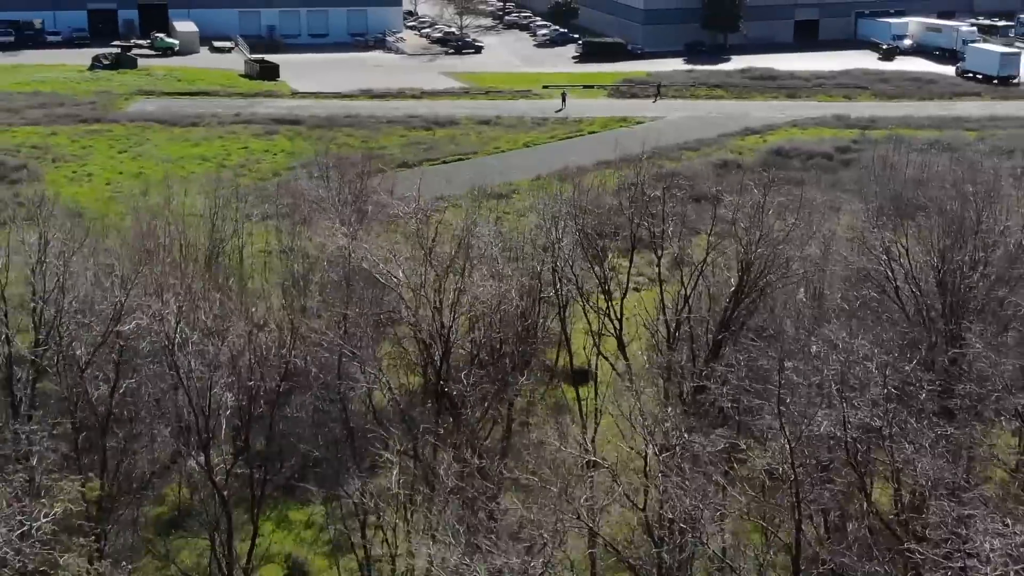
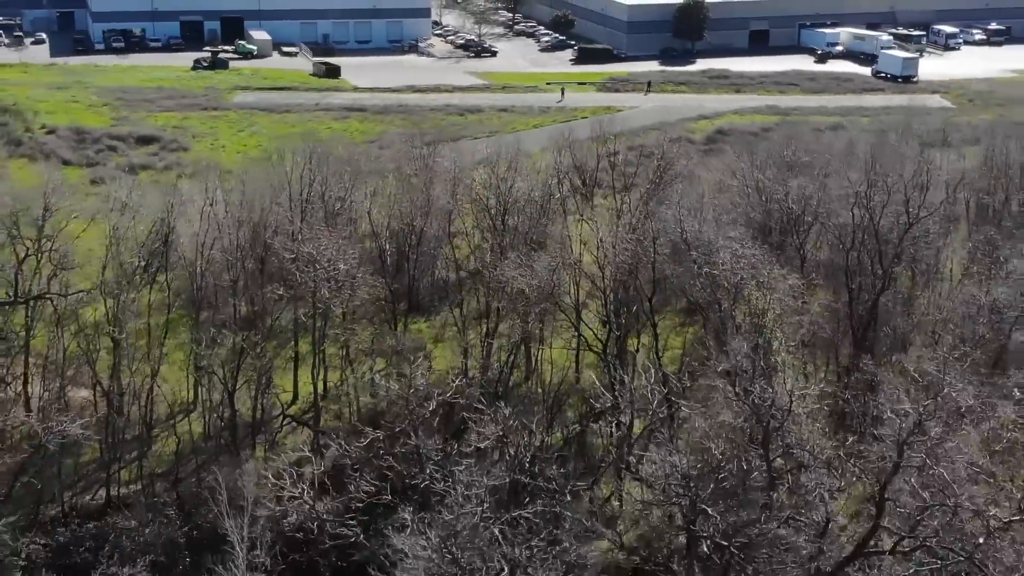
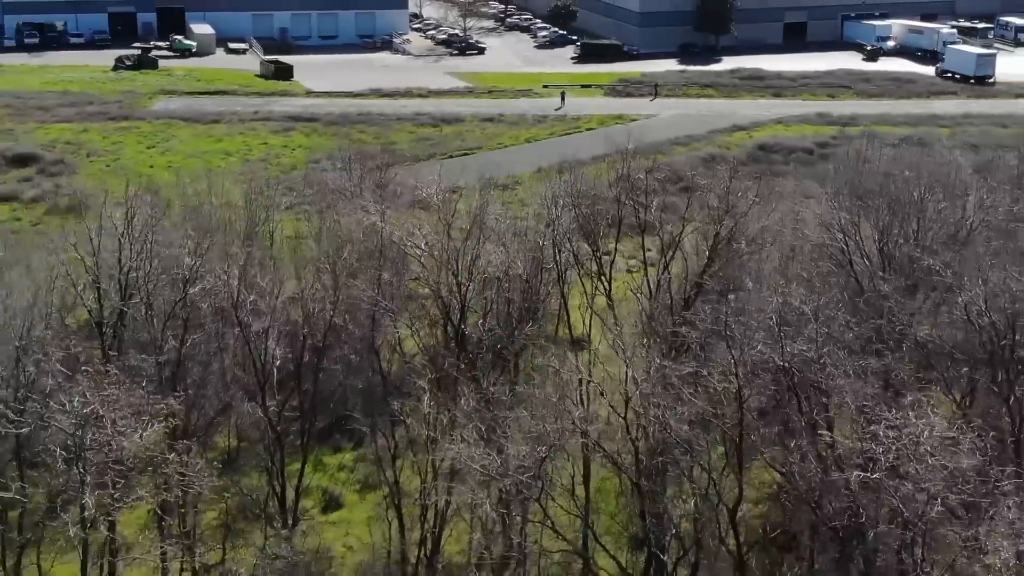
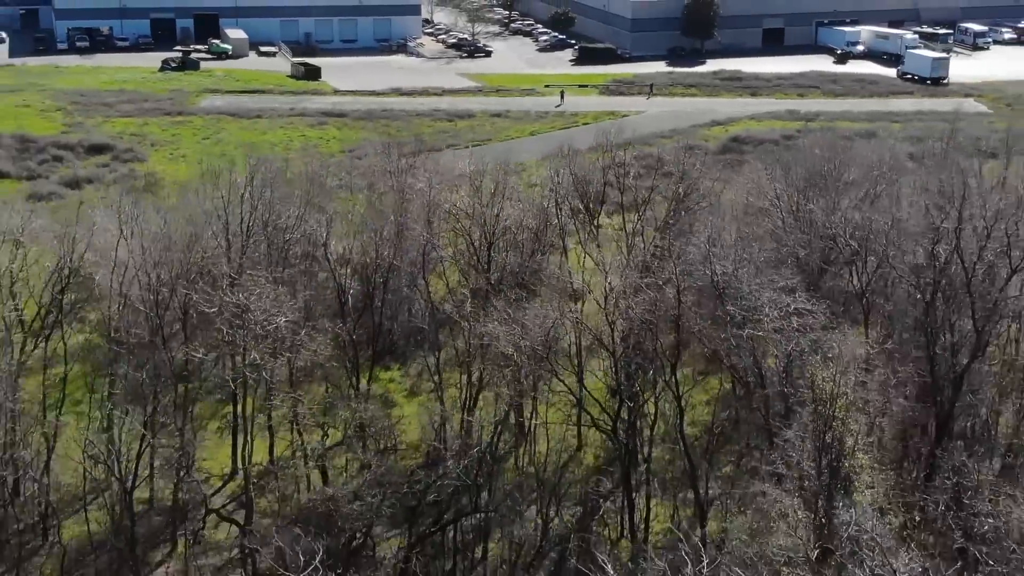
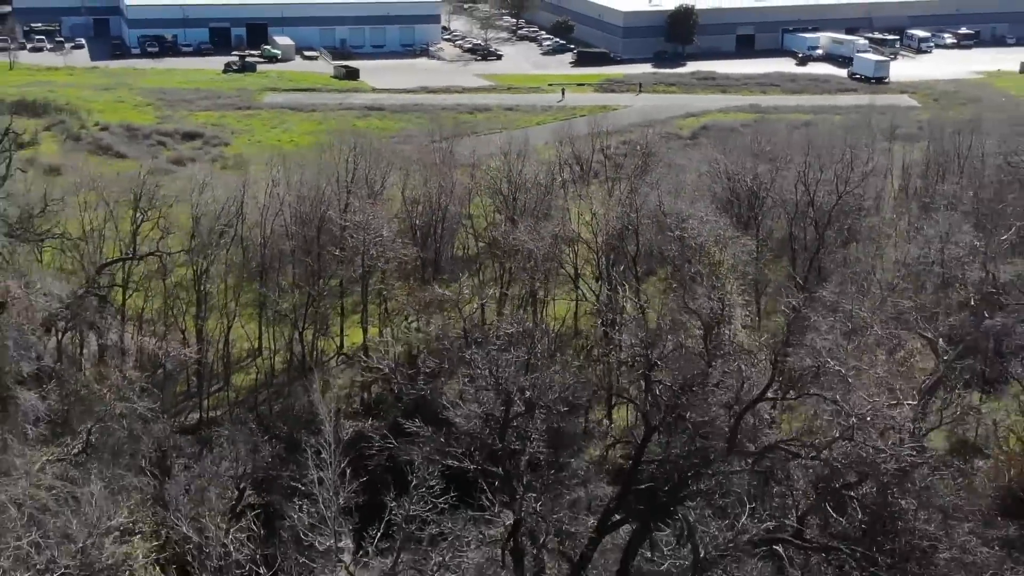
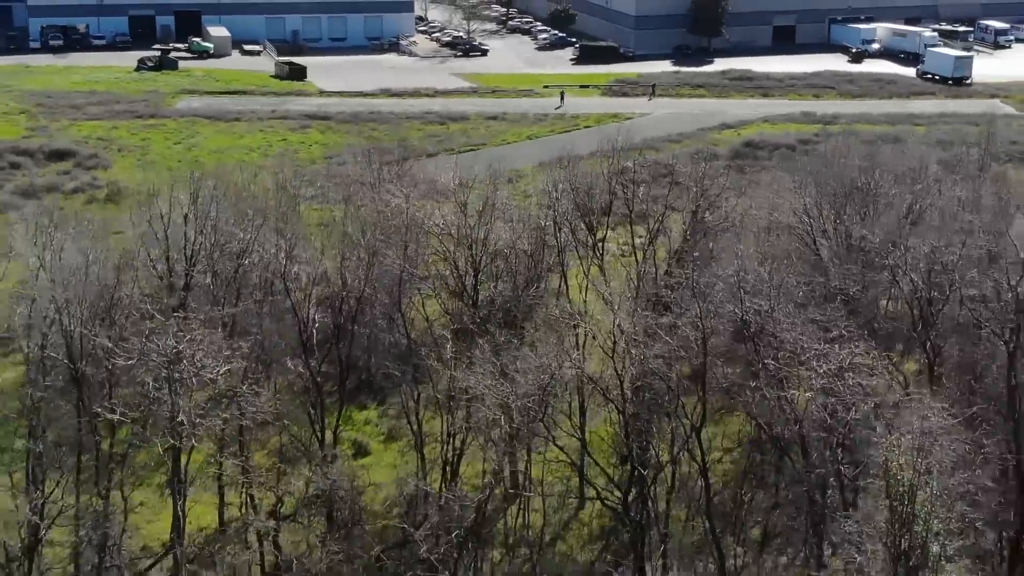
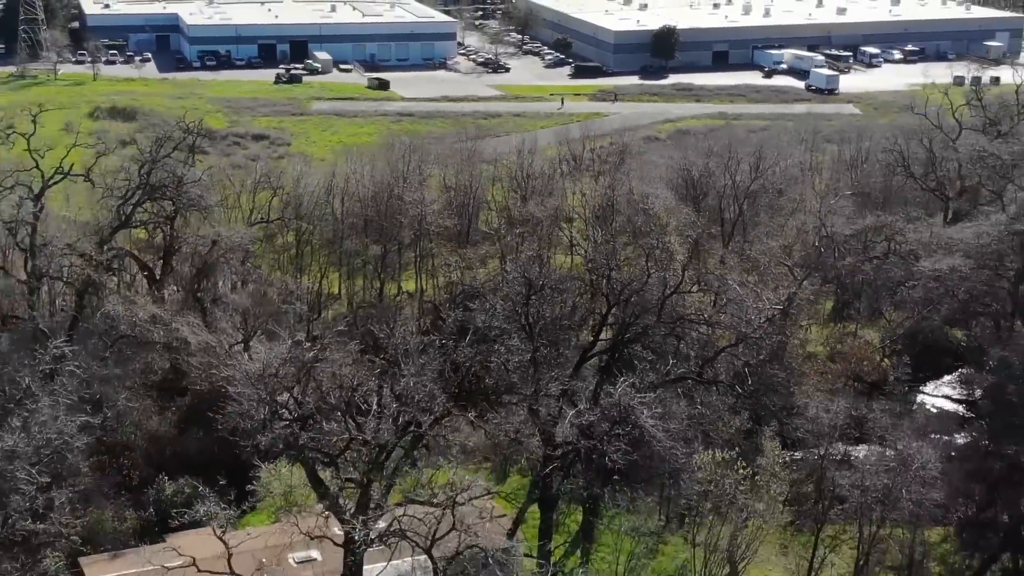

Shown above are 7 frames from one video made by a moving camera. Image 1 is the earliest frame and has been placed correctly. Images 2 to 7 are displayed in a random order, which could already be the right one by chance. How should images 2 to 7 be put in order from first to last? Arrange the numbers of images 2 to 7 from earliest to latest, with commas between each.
3, 6, 4, 2, 5, 7
